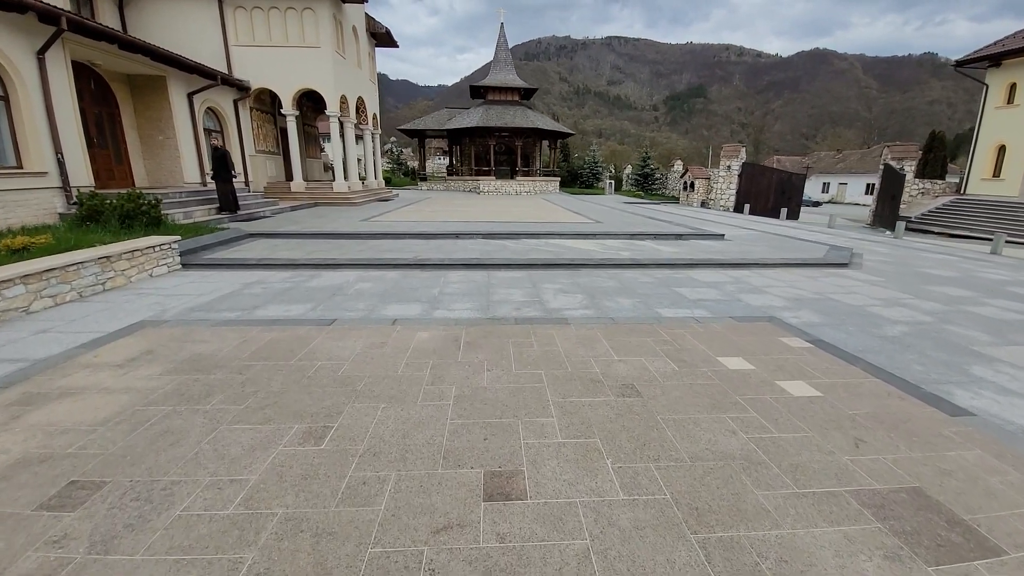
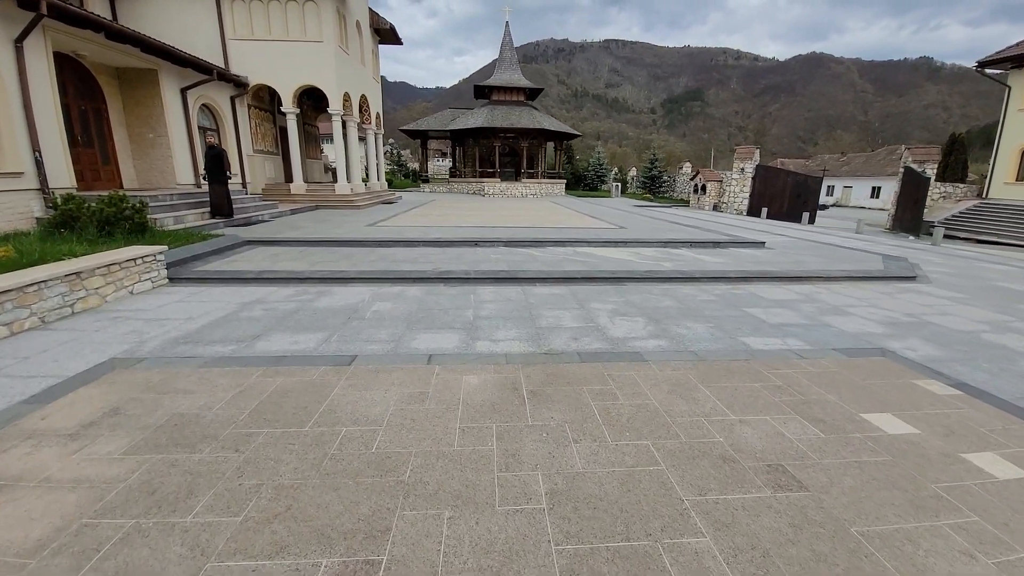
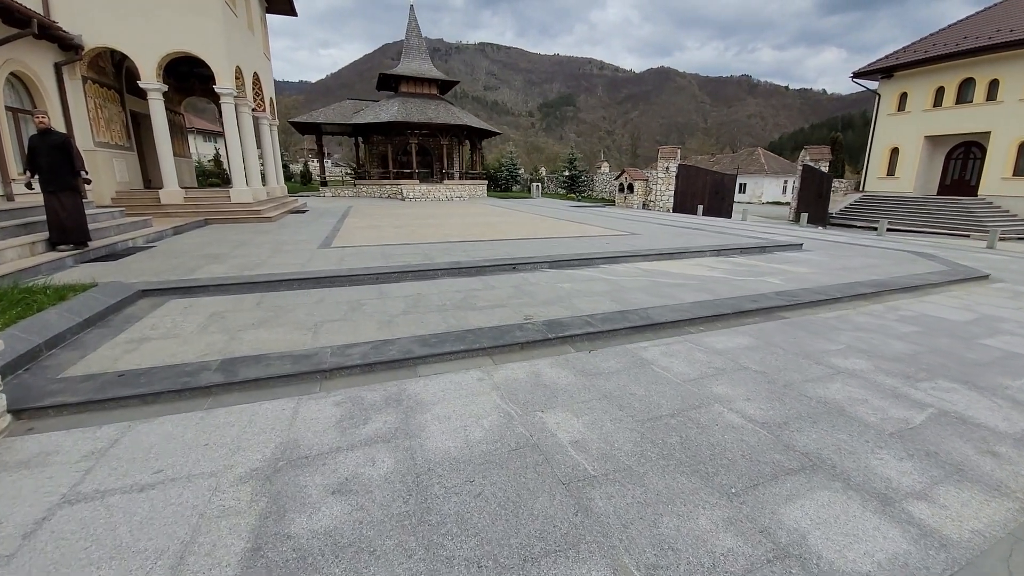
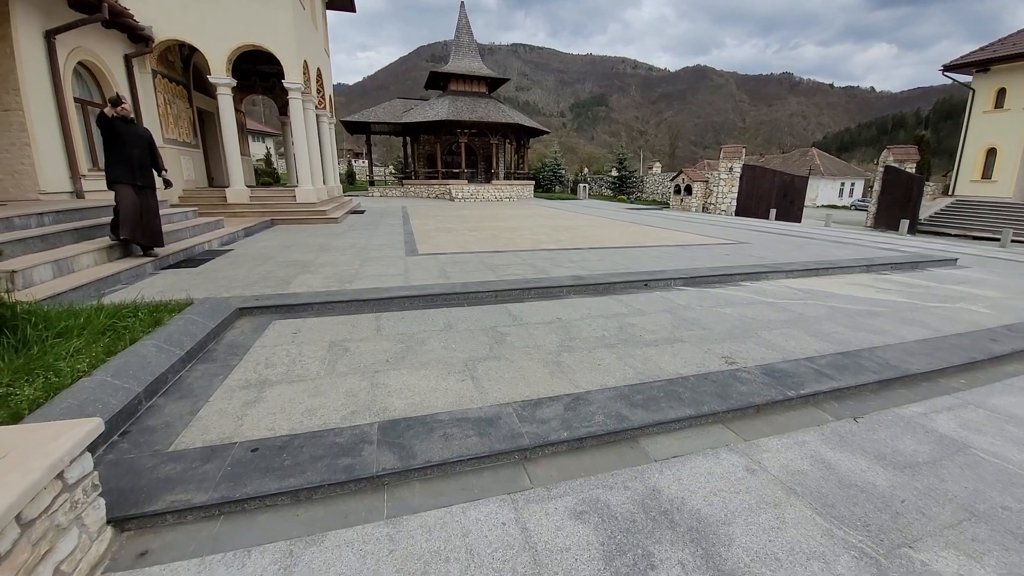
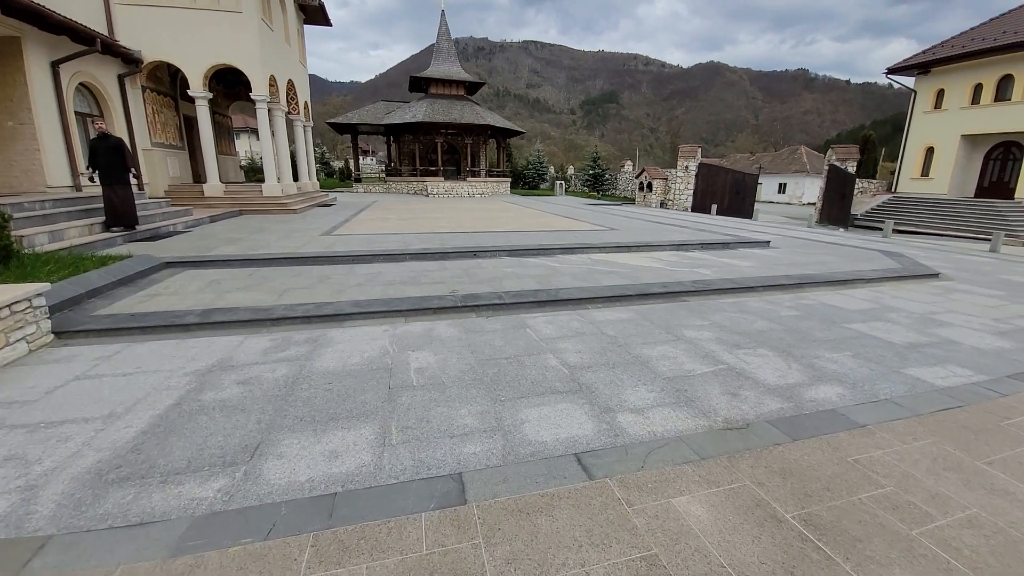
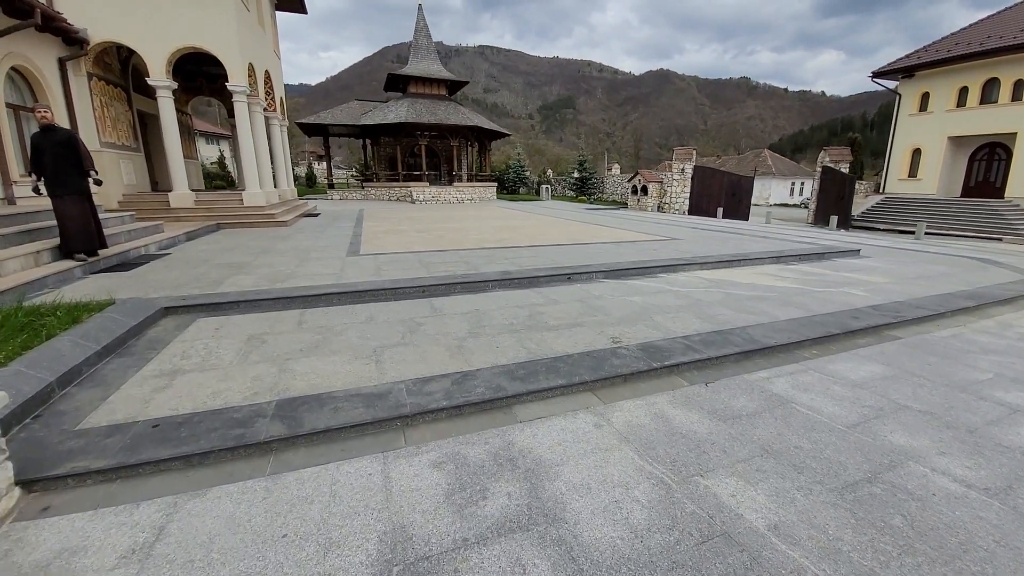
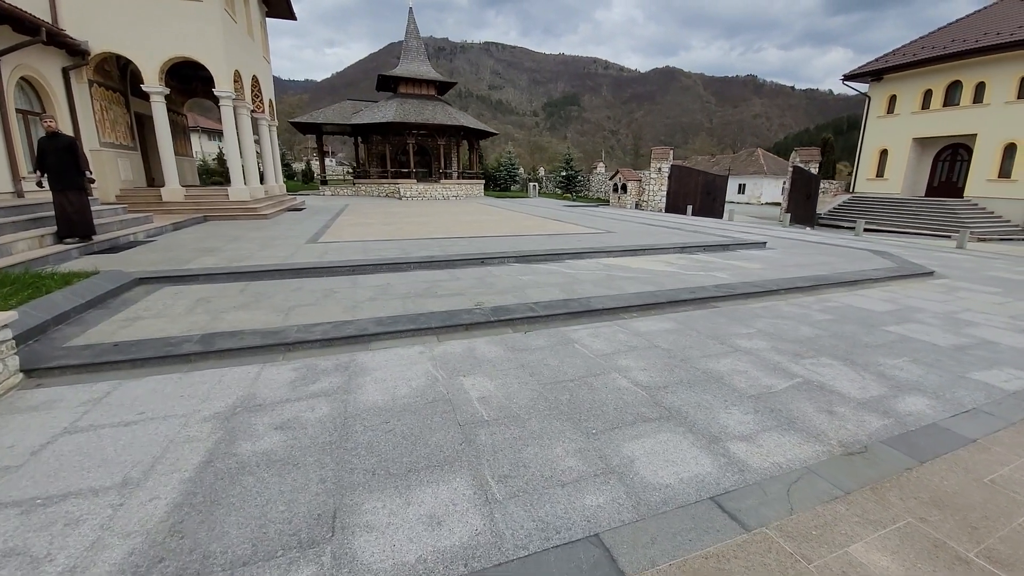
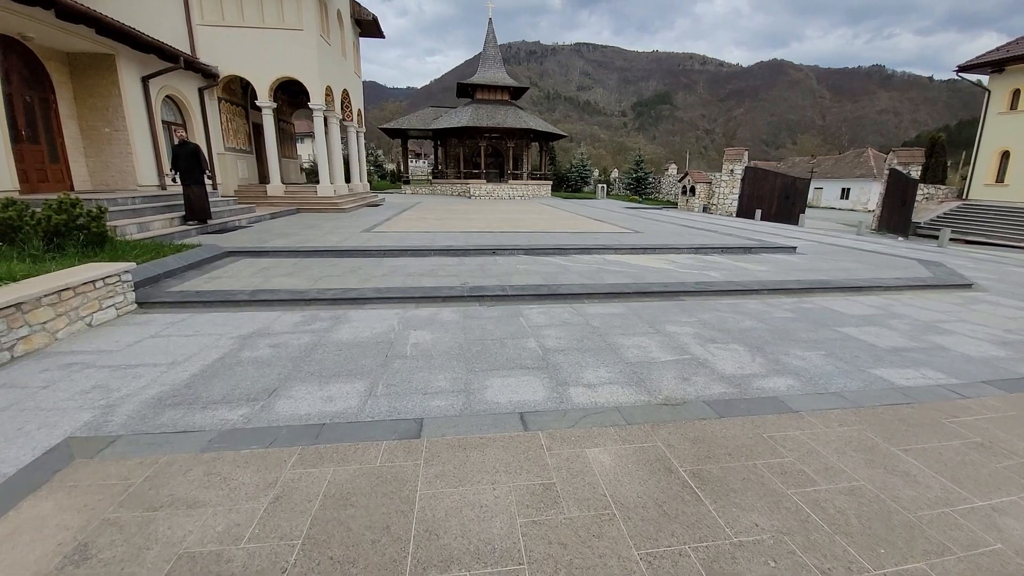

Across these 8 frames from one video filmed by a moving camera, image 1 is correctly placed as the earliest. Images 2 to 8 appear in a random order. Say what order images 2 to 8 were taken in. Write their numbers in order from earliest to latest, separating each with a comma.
2, 8, 5, 7, 3, 6, 4
